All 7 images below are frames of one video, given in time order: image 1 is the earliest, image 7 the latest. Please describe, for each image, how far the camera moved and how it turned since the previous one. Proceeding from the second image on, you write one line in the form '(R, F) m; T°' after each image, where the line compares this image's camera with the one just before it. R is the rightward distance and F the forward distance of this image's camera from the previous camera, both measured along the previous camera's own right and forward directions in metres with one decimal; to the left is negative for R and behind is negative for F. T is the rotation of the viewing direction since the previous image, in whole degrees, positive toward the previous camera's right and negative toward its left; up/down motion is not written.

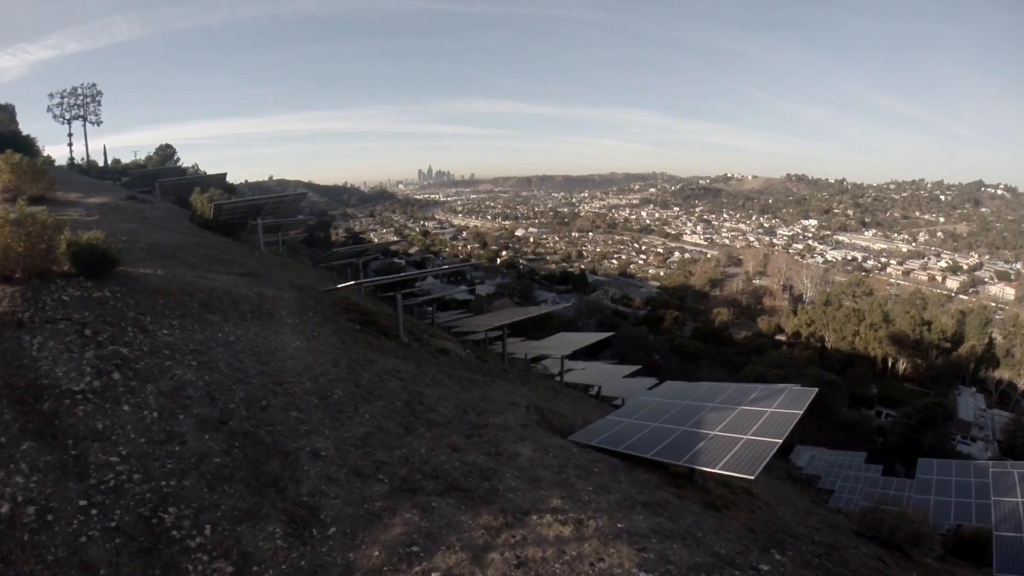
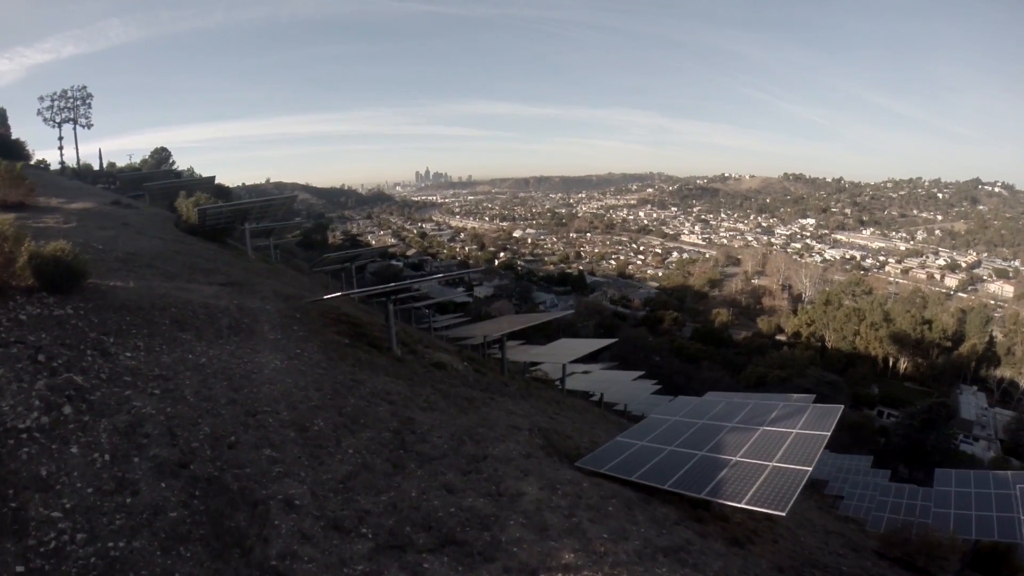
(0.0, +0.3) m; 0°
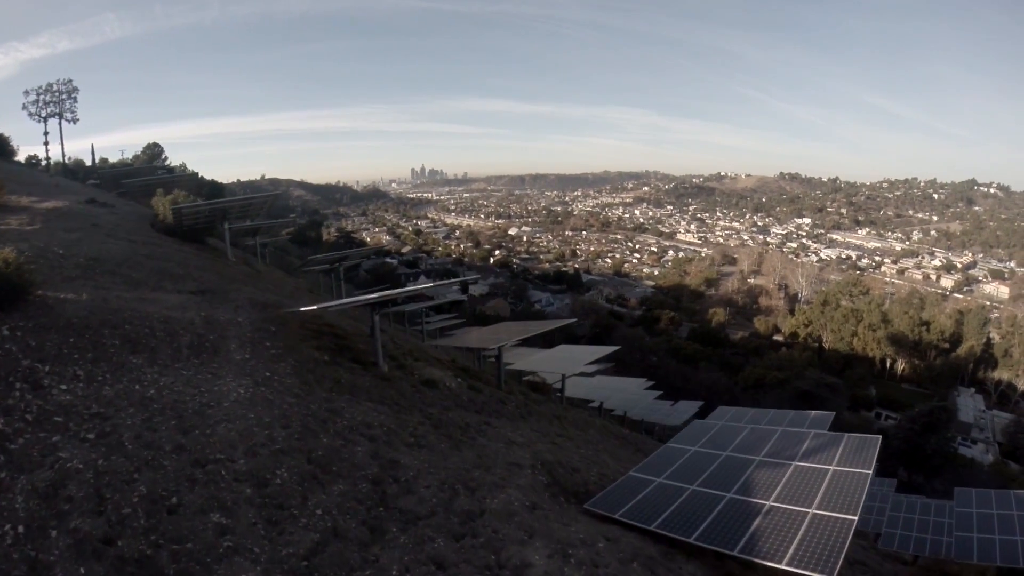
(0.0, +0.4) m; 0°
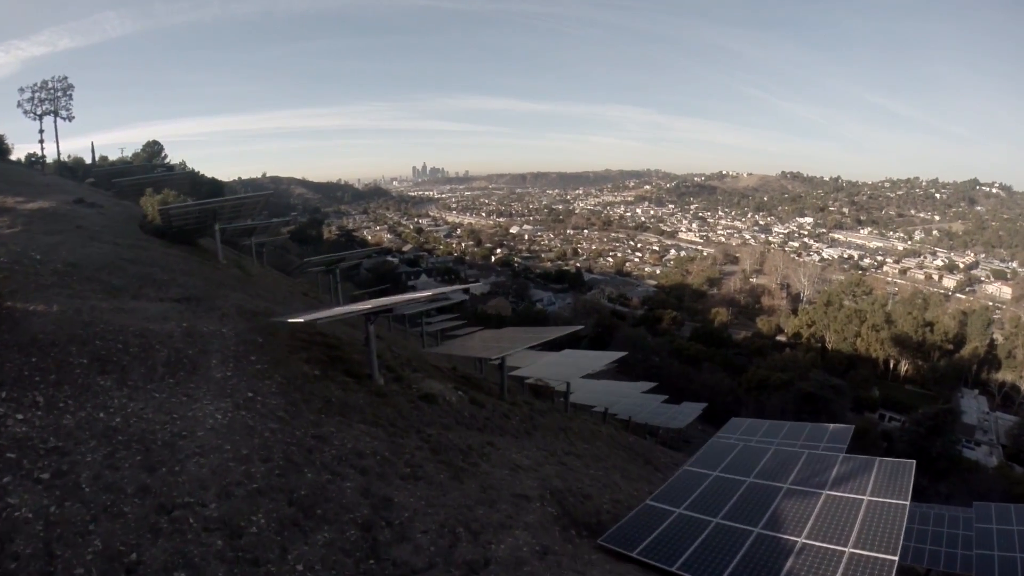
(0.0, +0.3) m; 0°
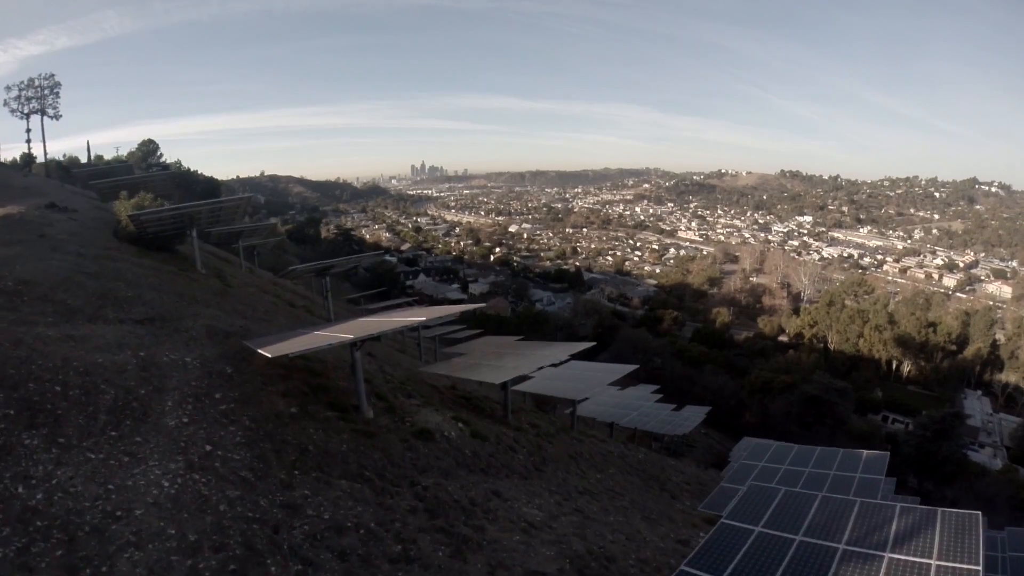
(0.0, +0.5) m; 0°
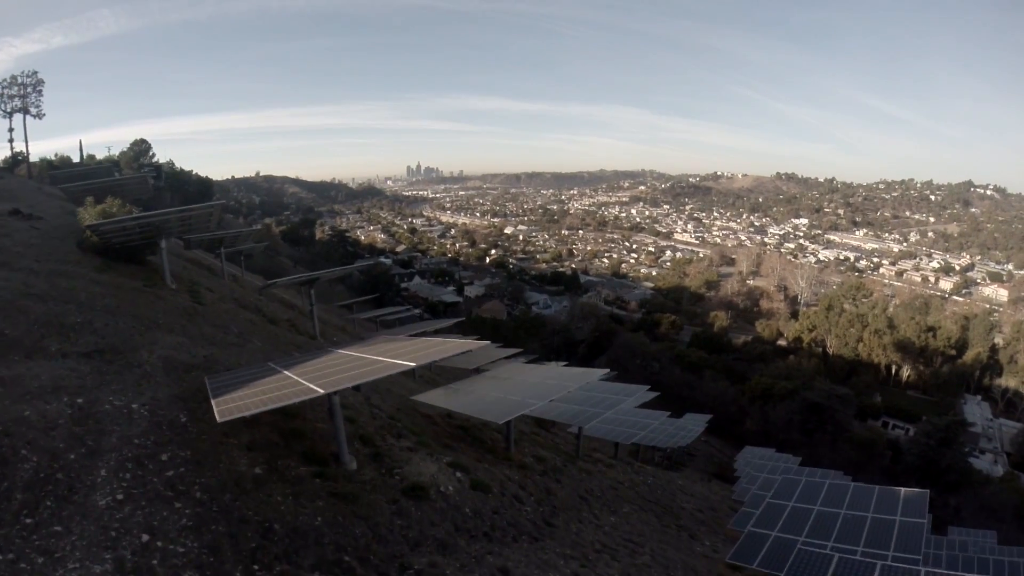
(0.0, +0.6) m; 0°
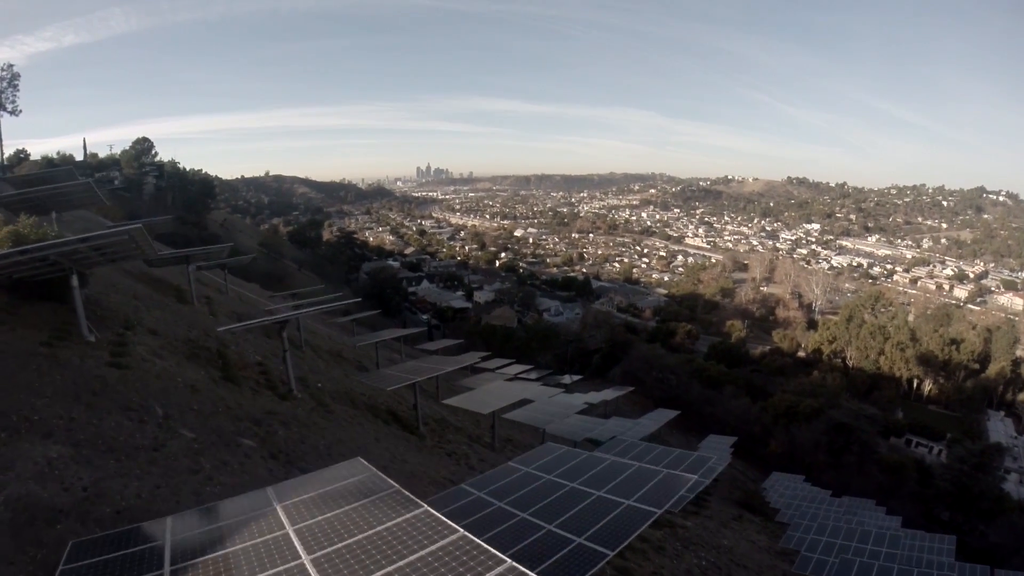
(-0.3, +1.2) m; -1°
